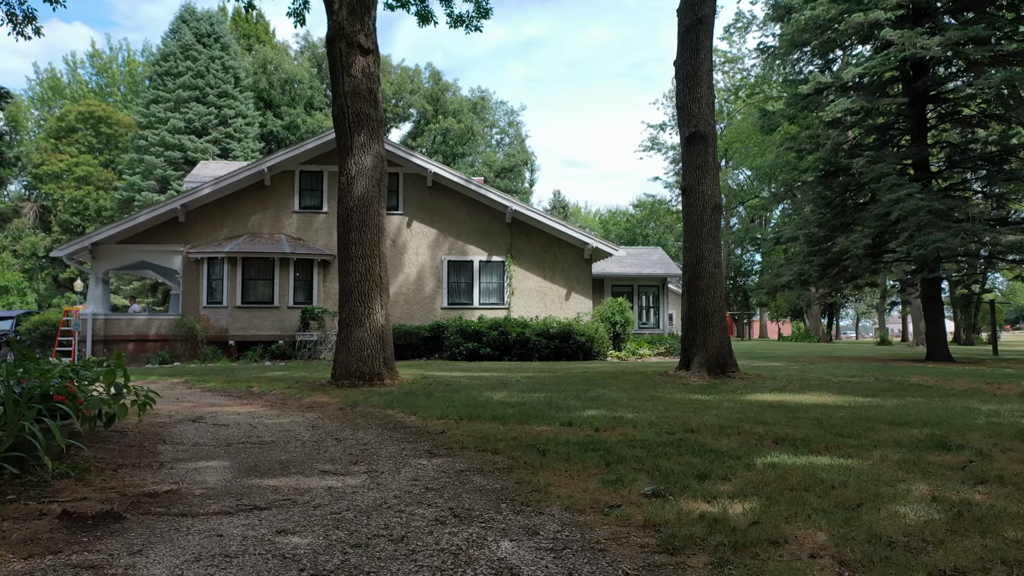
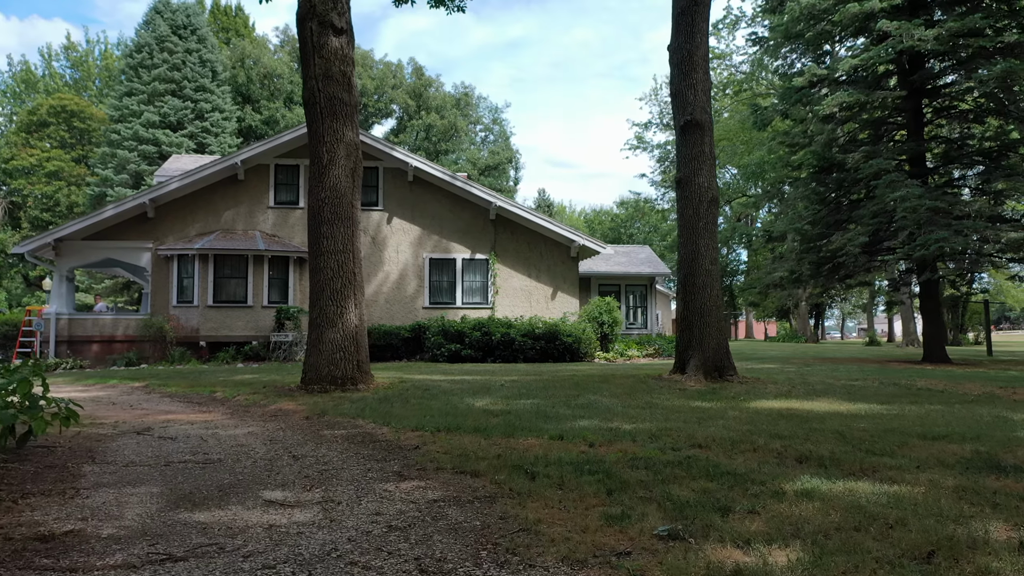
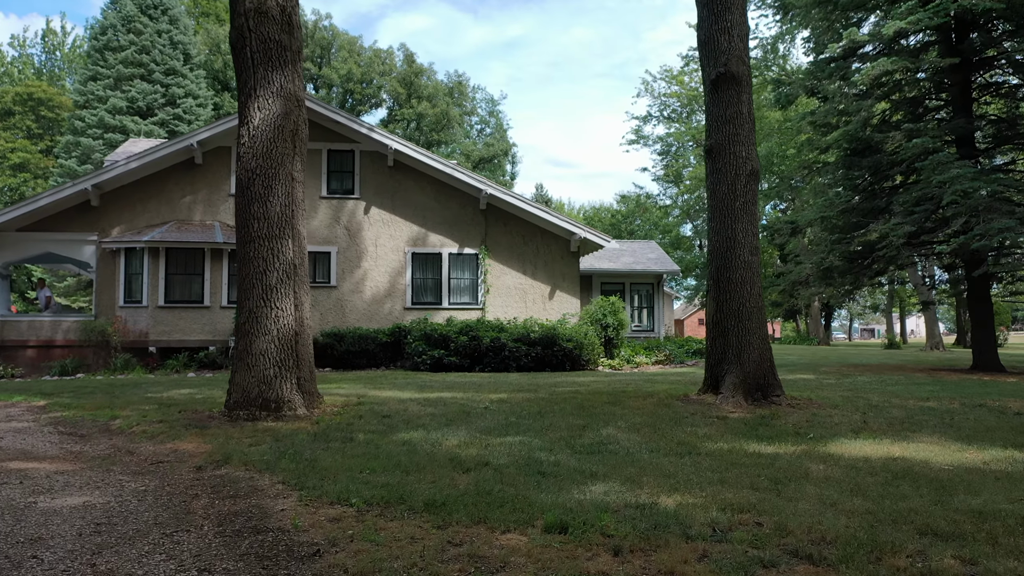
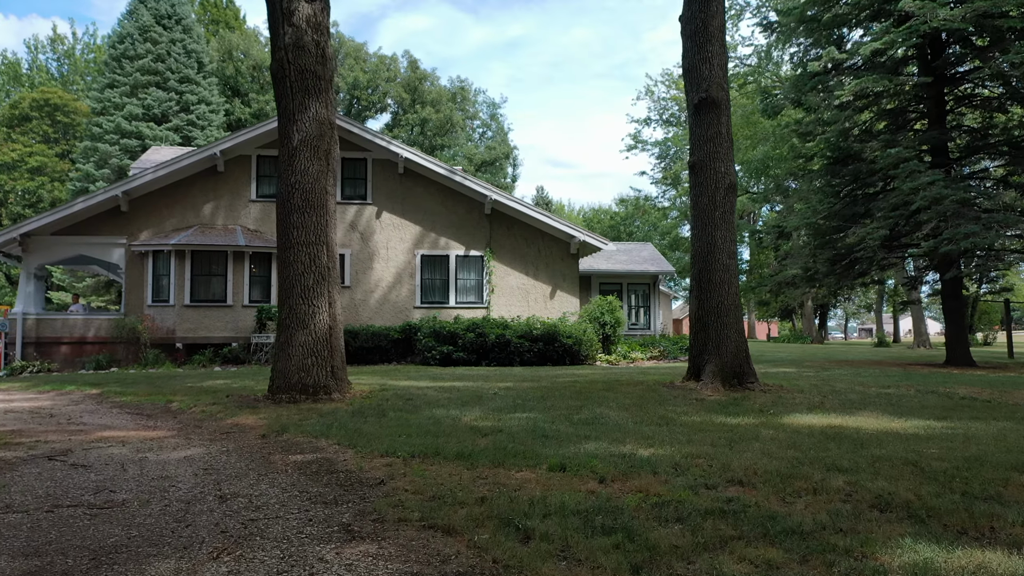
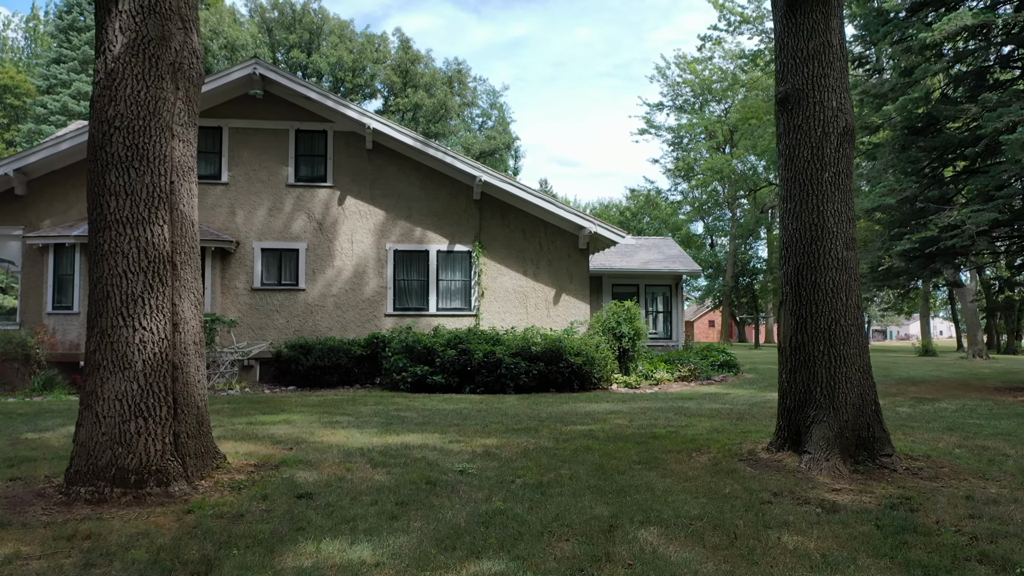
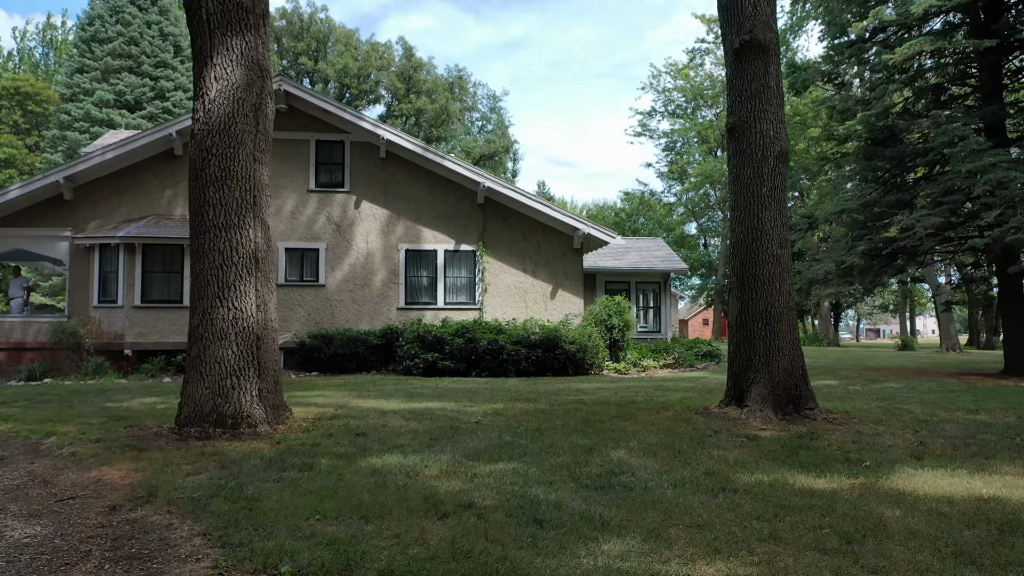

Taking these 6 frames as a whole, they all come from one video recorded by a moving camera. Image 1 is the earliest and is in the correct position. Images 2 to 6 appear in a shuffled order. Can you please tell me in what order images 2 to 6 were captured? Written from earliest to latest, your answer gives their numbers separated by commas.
2, 4, 3, 6, 5
